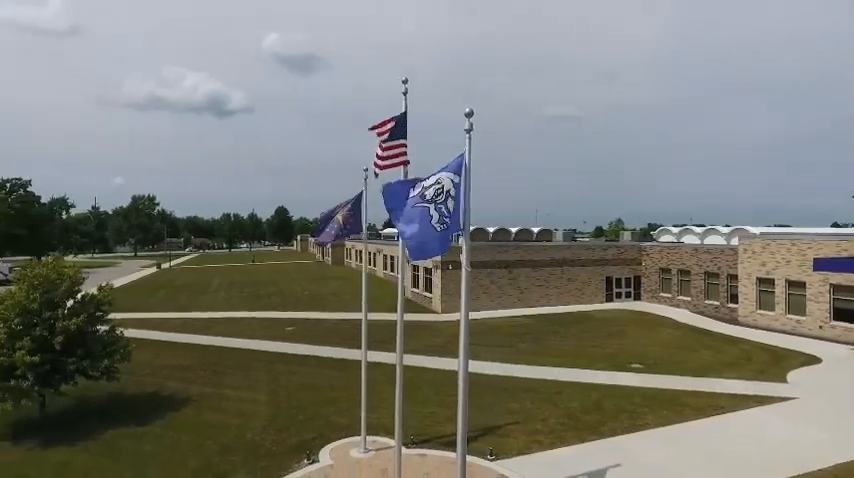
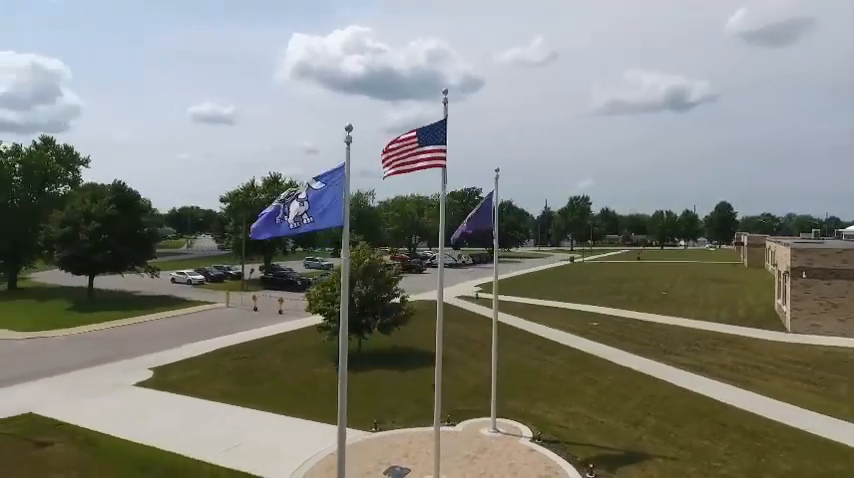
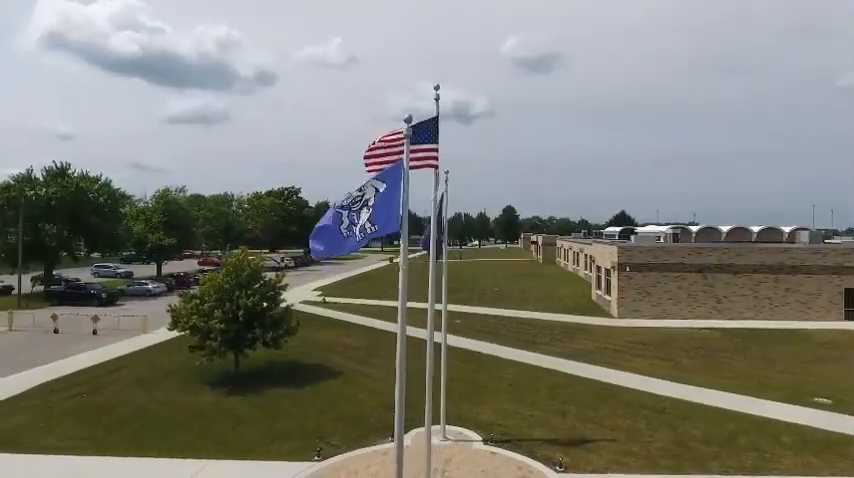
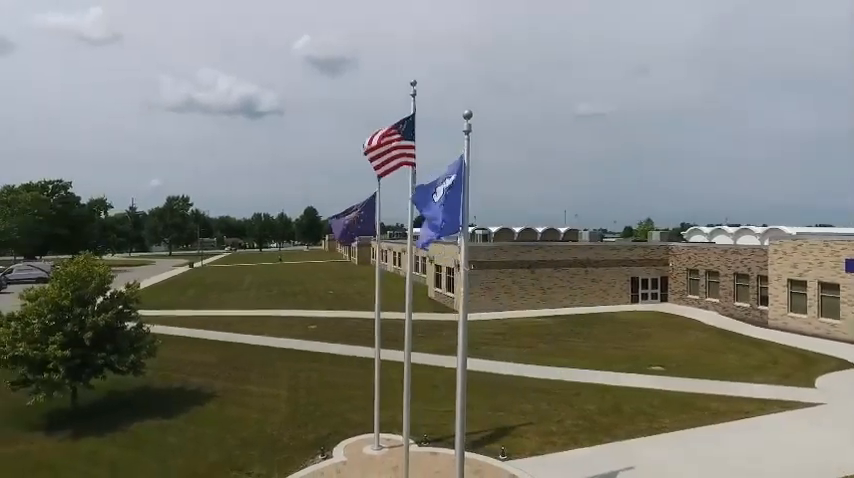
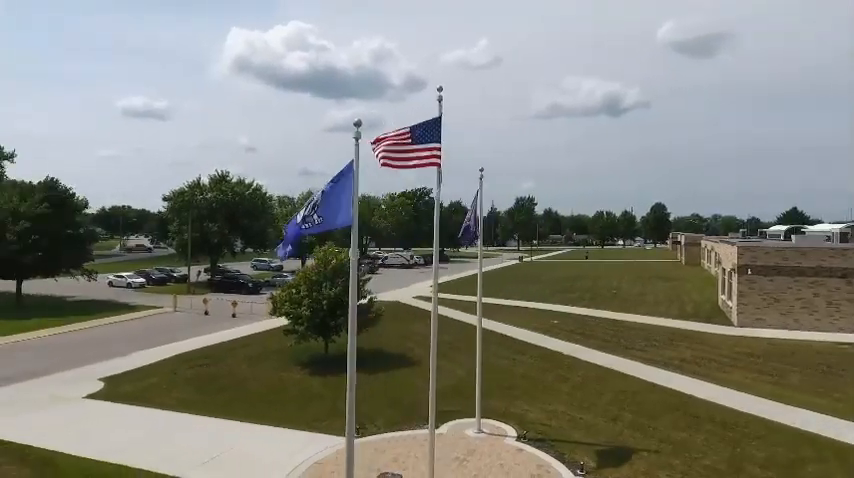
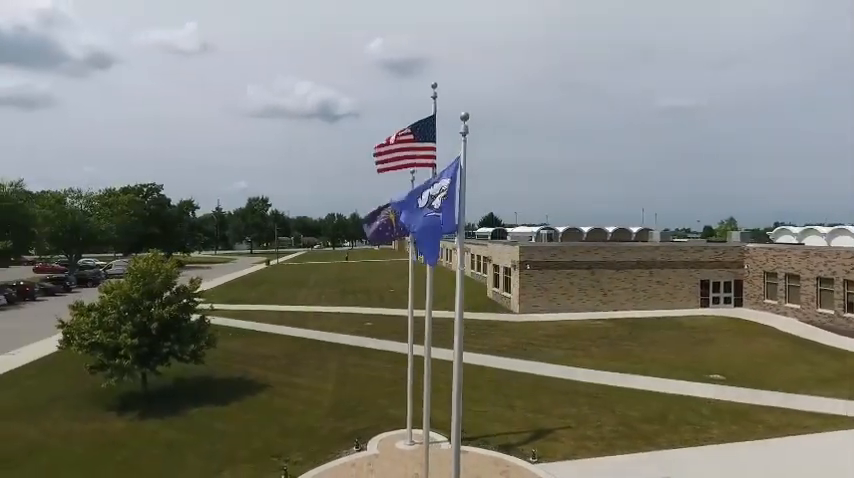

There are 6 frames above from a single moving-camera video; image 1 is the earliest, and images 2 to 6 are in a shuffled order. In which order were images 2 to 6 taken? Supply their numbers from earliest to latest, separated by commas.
4, 6, 3, 5, 2
